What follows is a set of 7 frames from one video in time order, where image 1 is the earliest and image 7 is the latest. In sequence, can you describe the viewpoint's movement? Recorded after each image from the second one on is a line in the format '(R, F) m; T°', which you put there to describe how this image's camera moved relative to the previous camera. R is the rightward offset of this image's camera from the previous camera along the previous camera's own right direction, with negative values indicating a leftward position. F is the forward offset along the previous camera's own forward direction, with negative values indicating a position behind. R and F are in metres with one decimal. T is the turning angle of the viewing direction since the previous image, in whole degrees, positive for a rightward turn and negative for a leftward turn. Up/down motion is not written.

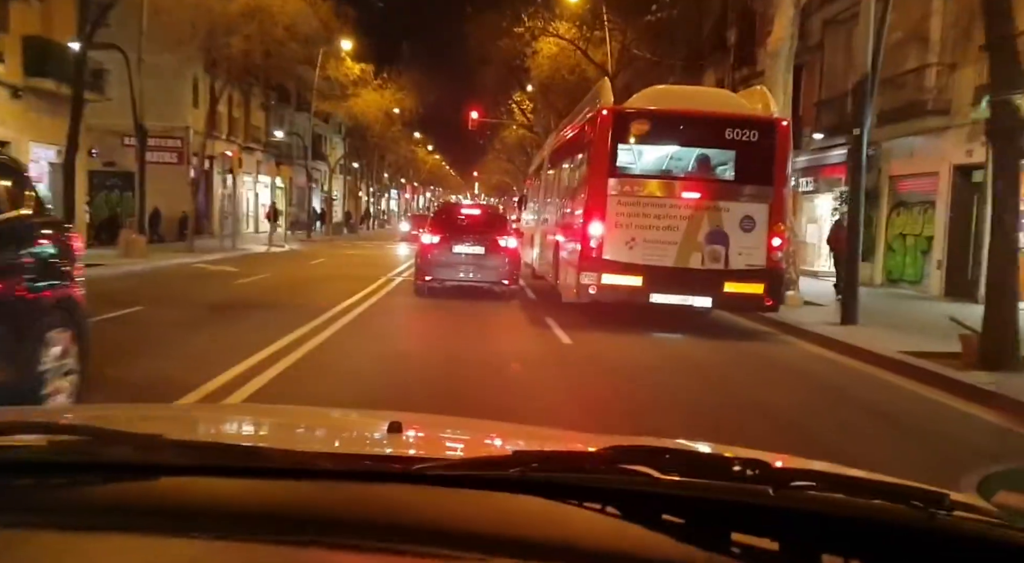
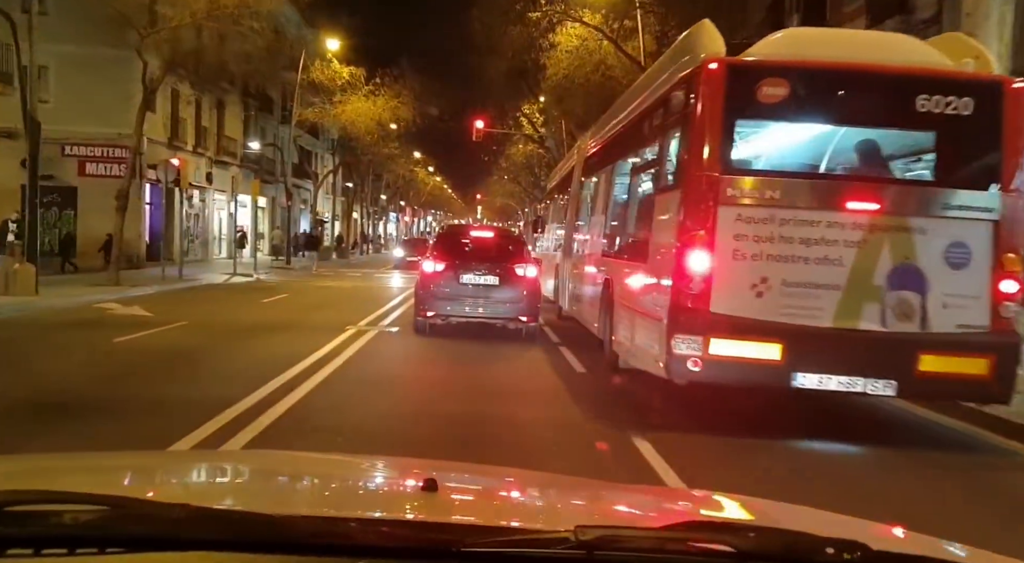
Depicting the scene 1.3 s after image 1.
(-0.1, +1.1) m; 0°
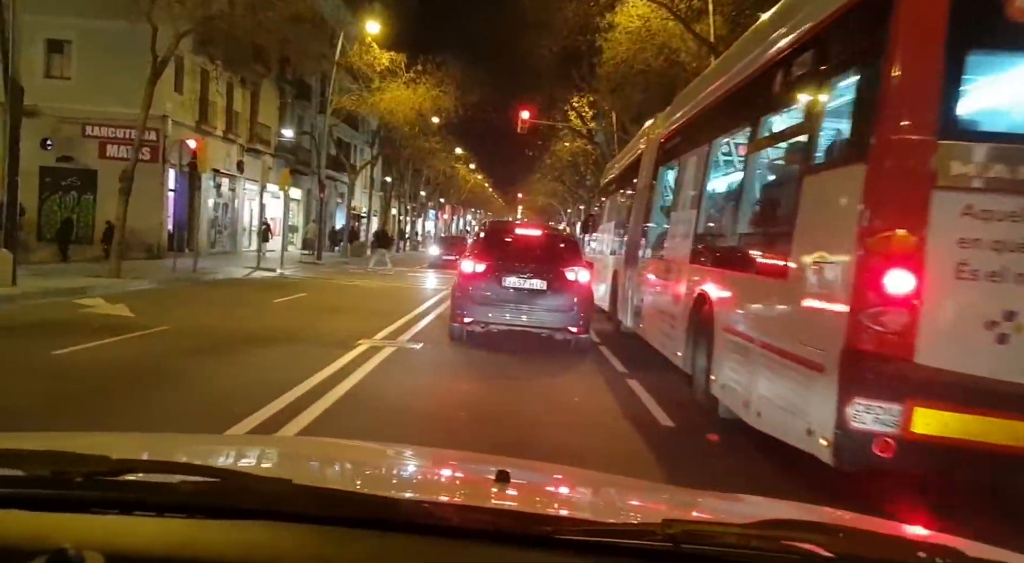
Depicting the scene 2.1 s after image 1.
(0.0, +0.5) m; -3°
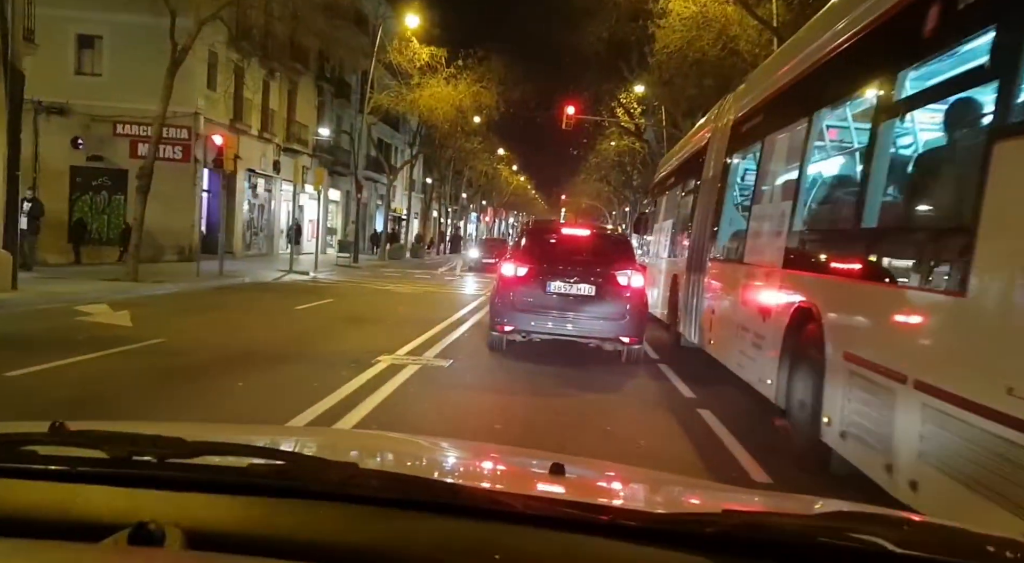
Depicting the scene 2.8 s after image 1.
(0.0, +0.3) m; -3°
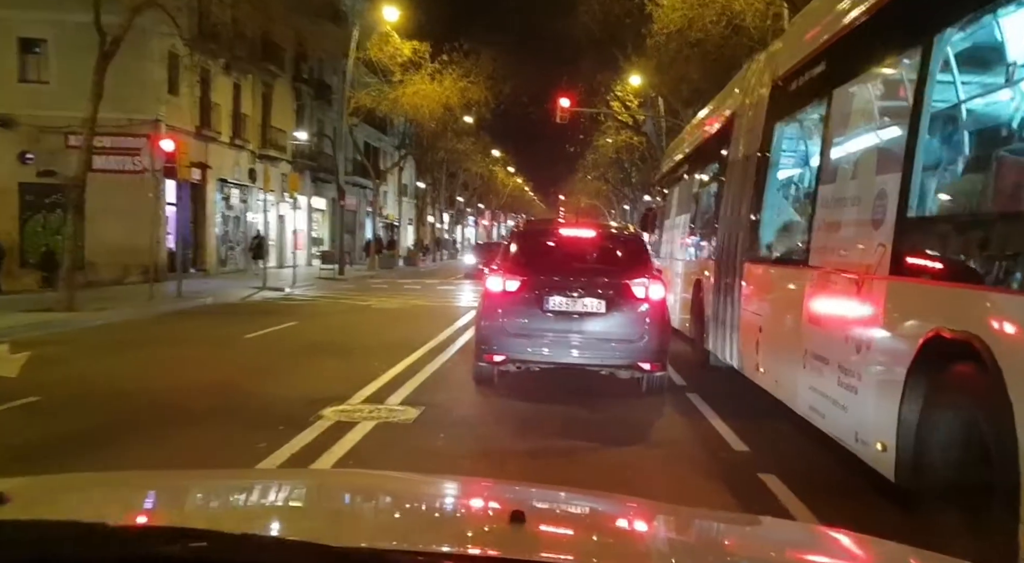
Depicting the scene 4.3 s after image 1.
(0.0, +0.5) m; 0°
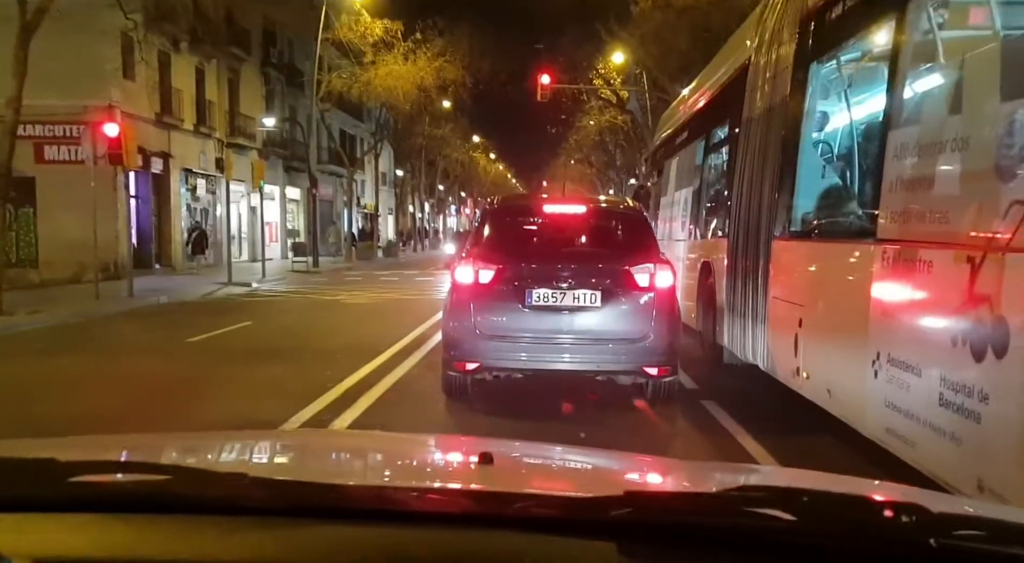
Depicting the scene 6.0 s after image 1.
(0.0, +0.3) m; +1°
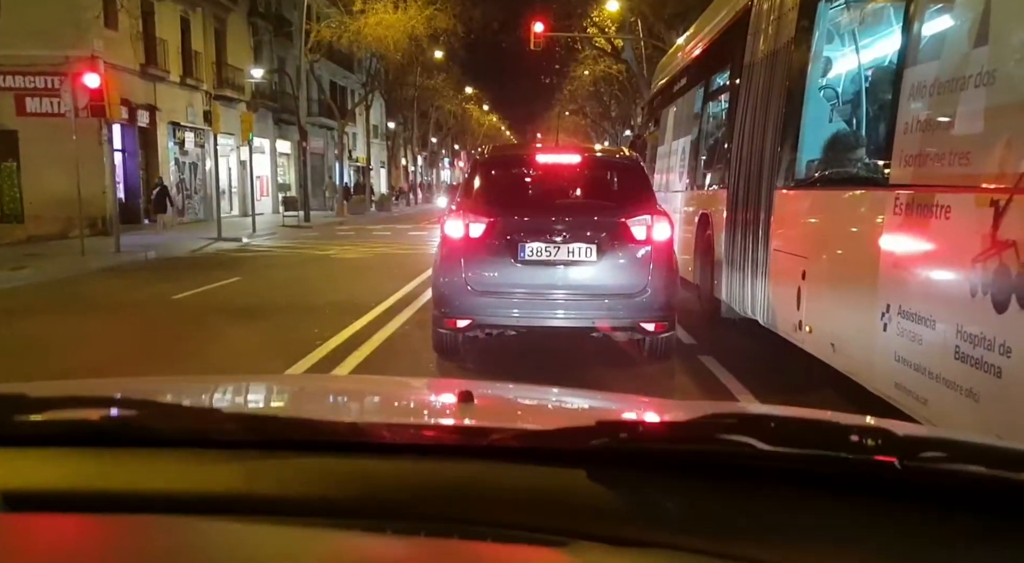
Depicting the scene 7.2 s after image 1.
(0.0, 0.0) m; 0°
